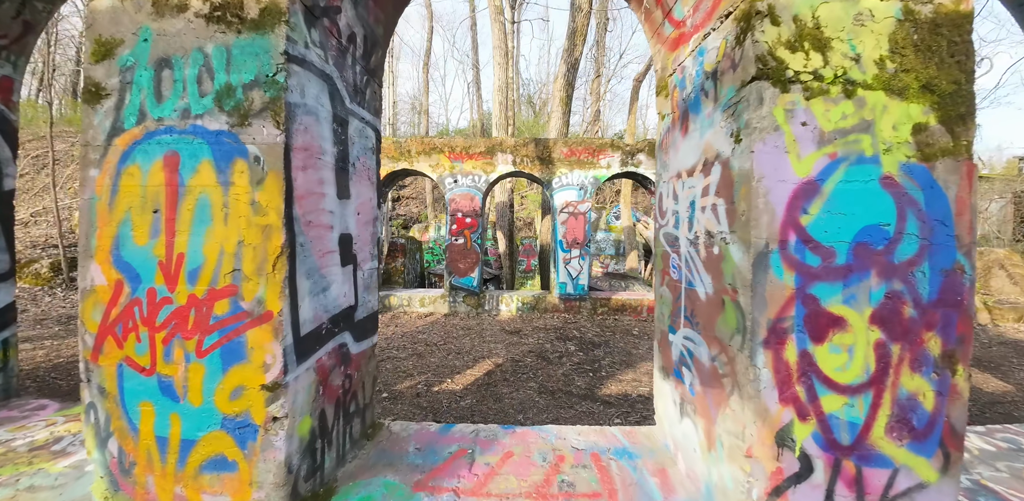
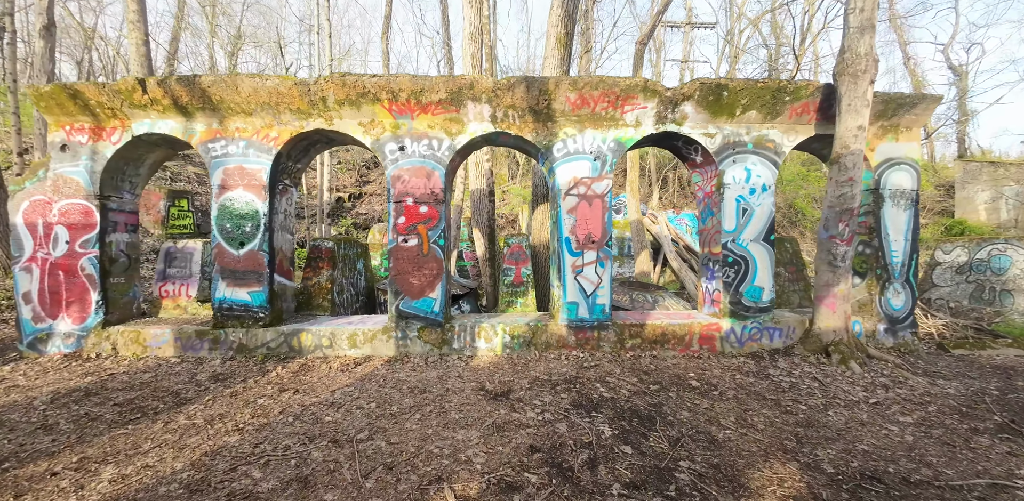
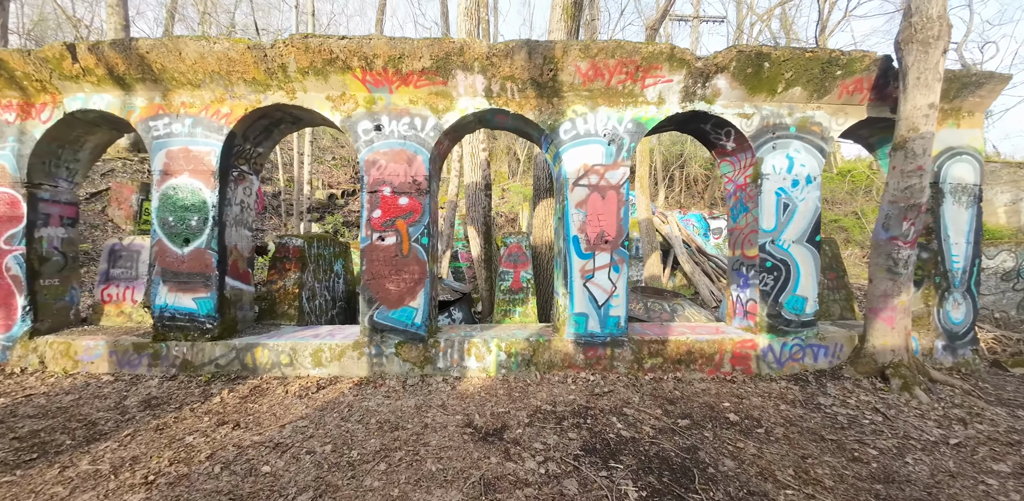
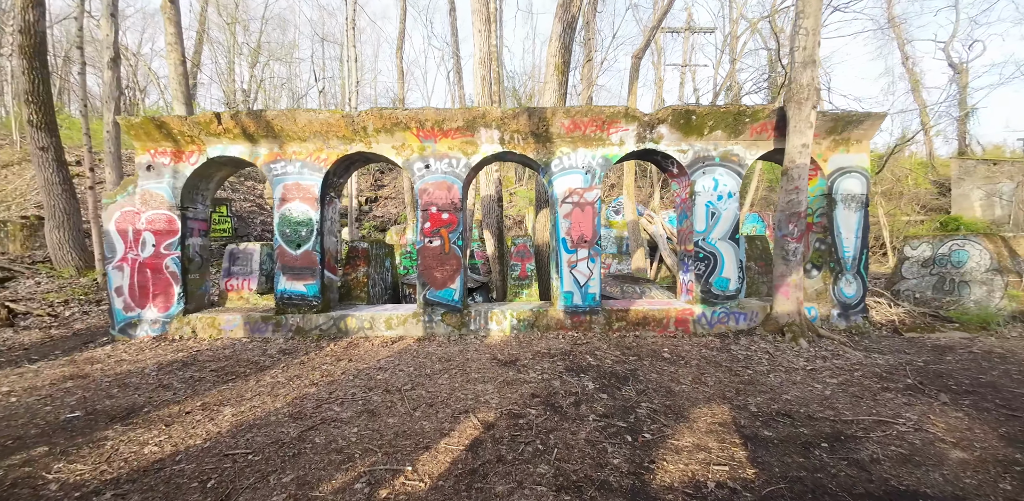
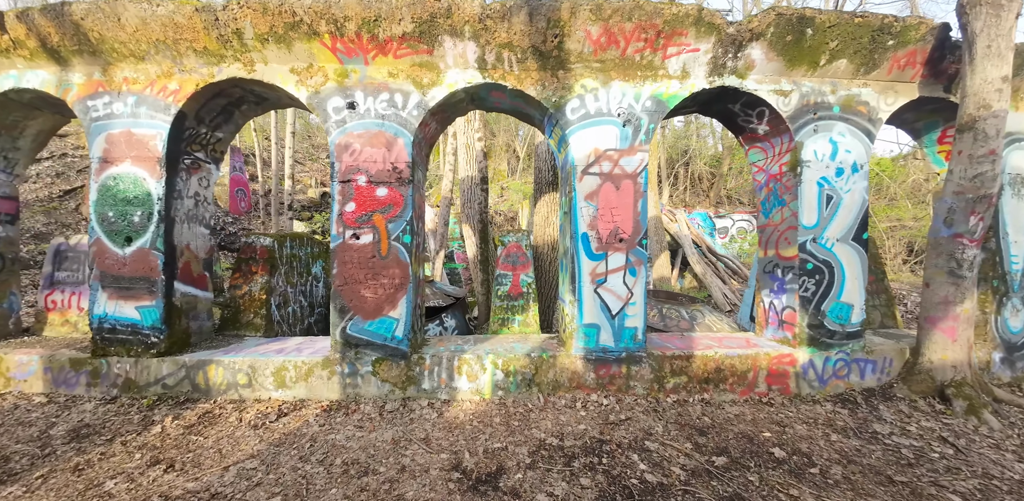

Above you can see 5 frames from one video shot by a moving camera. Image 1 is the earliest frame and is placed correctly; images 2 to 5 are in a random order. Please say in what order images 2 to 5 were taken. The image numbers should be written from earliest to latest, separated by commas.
4, 2, 3, 5
